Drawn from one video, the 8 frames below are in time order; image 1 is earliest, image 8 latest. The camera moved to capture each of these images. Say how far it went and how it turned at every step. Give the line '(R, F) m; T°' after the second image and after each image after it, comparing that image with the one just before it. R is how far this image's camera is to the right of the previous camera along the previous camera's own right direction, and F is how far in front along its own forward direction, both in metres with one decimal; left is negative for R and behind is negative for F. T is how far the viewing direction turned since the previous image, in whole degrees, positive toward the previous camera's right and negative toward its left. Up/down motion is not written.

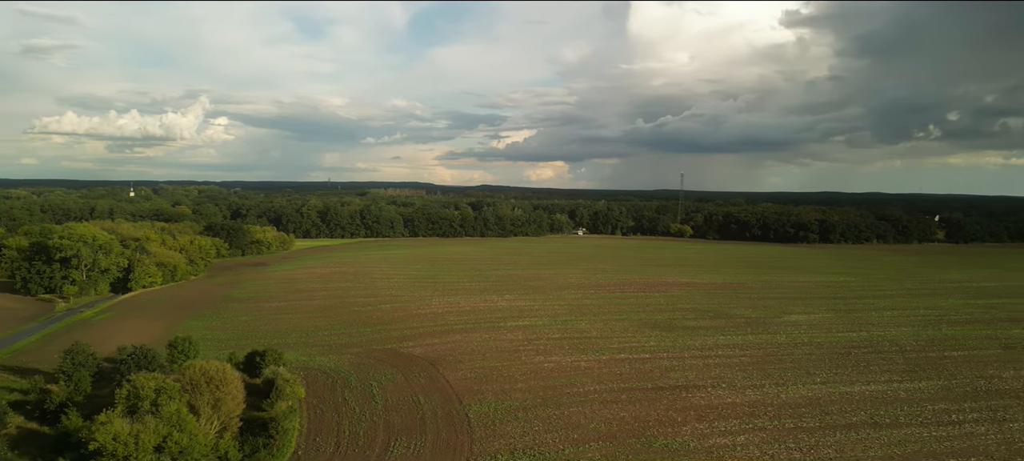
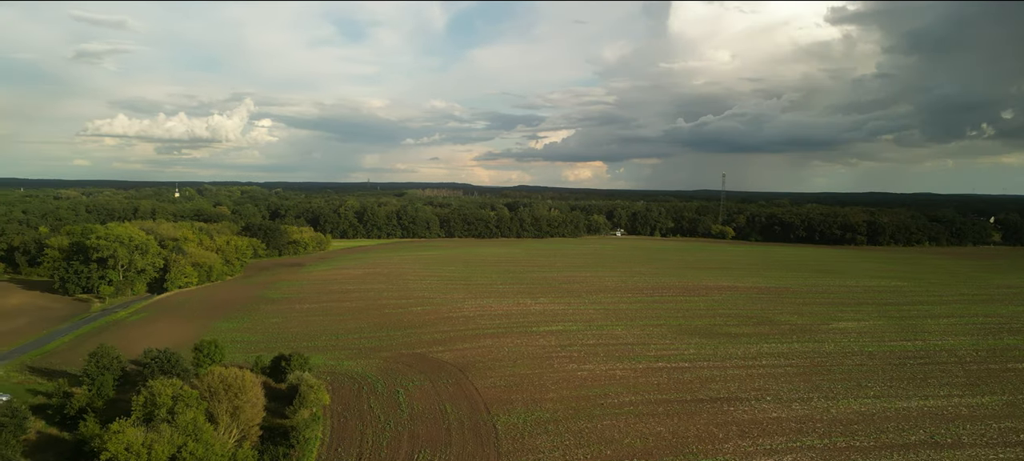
(+0.2, +1.1) m; -3°
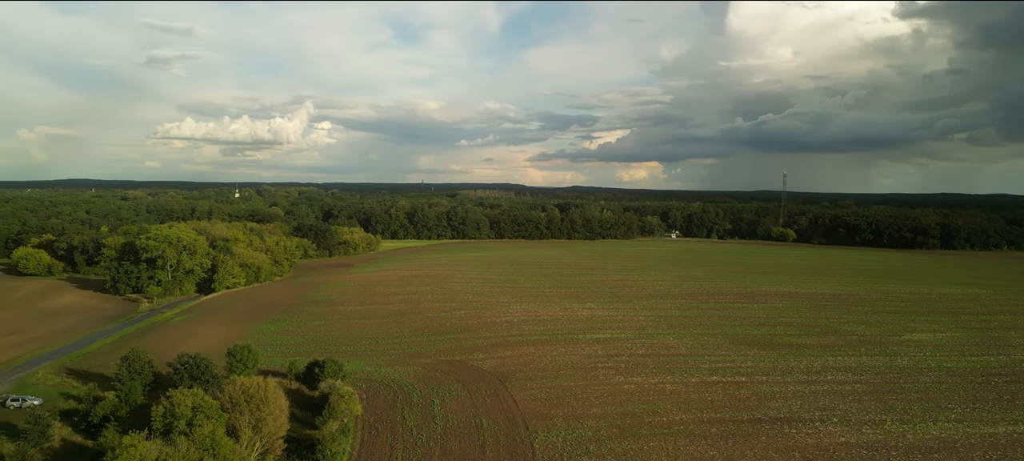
(+0.4, +1.6) m; -4°
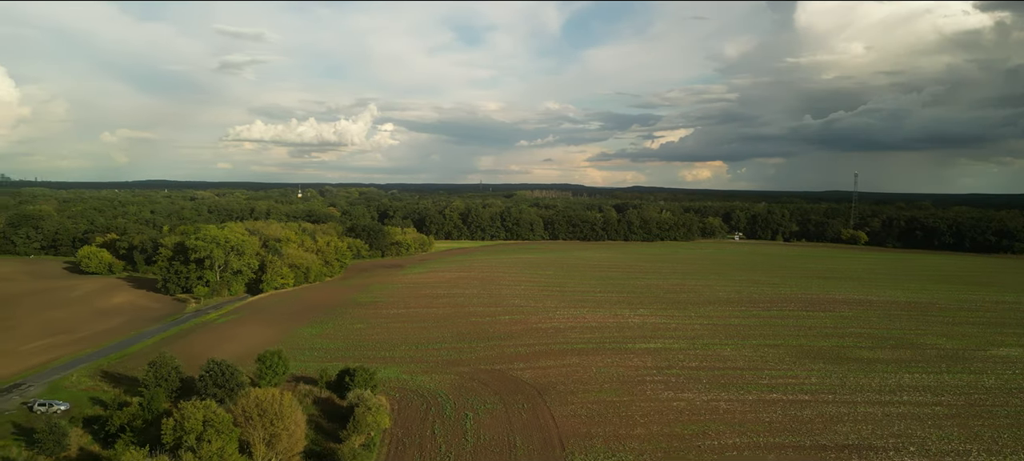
(+0.7, +1.7) m; -5°
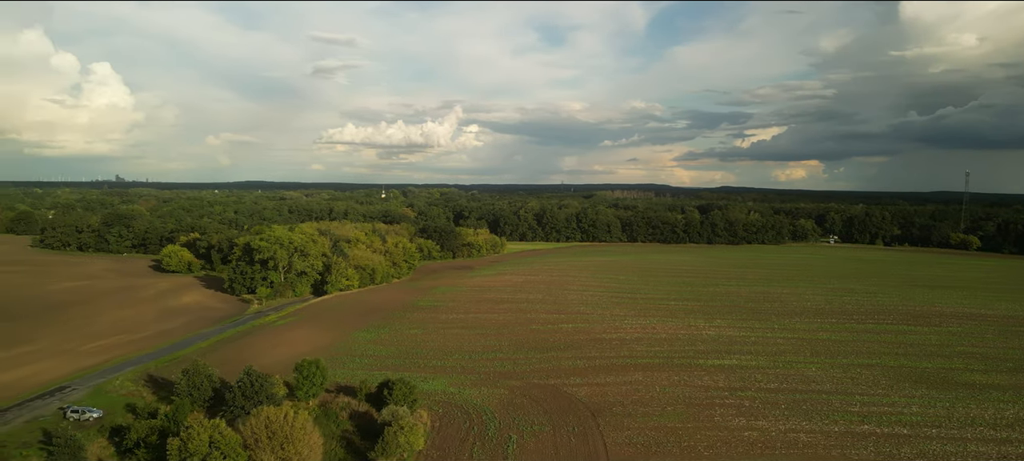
(+1.1, +2.3) m; -7°
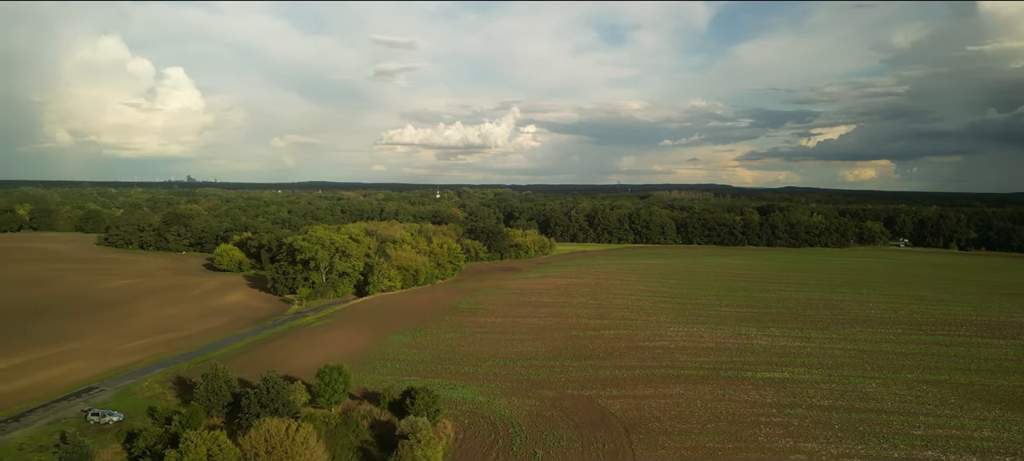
(+0.9, +1.3) m; -5°
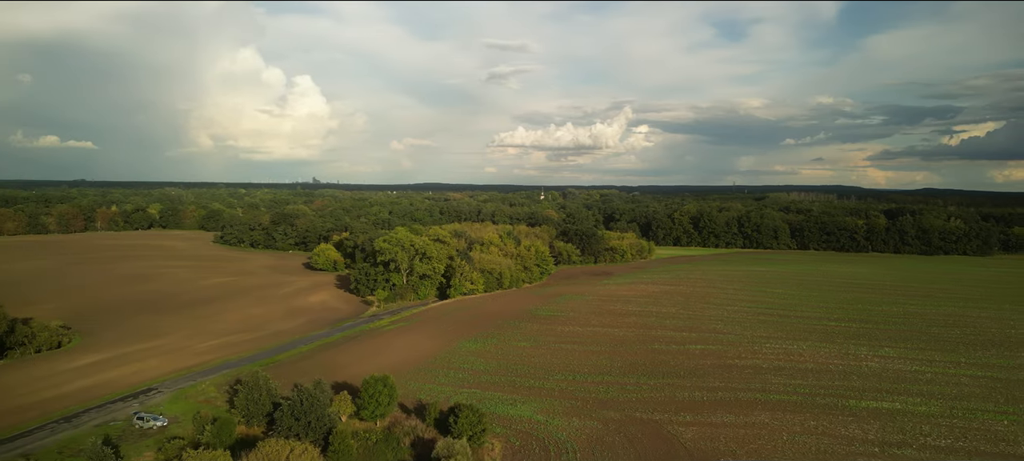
(+1.7, +2.2) m; -9°
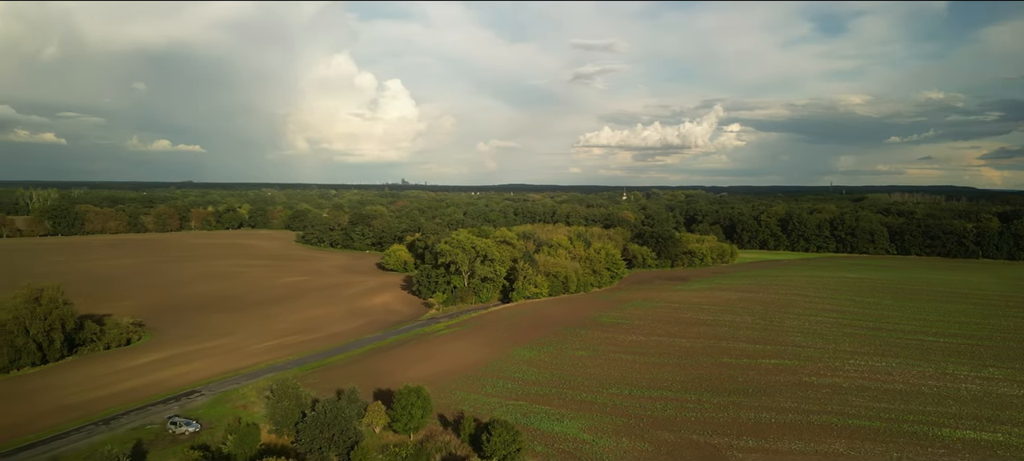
(+1.3, +1.6) m; -7°
